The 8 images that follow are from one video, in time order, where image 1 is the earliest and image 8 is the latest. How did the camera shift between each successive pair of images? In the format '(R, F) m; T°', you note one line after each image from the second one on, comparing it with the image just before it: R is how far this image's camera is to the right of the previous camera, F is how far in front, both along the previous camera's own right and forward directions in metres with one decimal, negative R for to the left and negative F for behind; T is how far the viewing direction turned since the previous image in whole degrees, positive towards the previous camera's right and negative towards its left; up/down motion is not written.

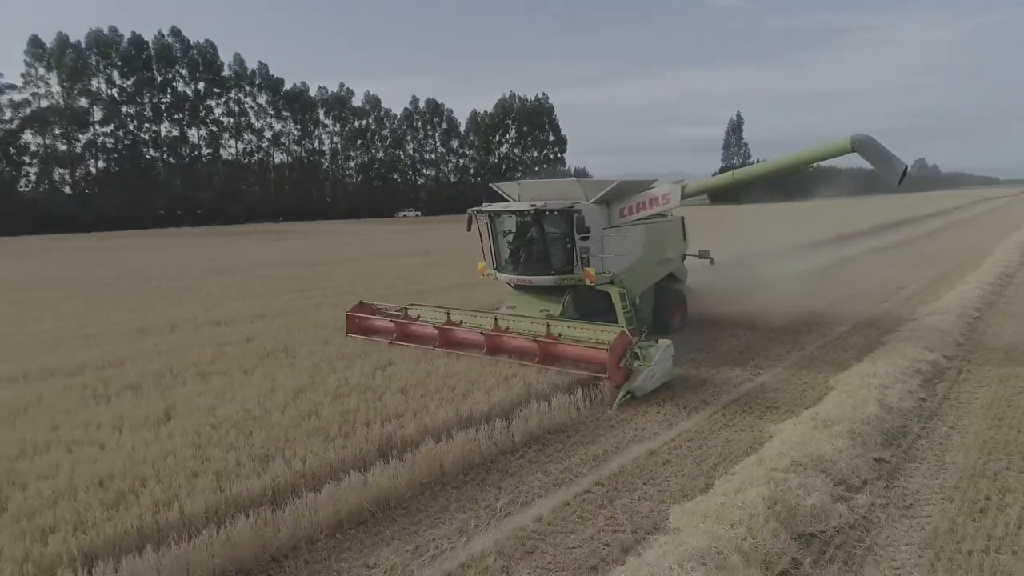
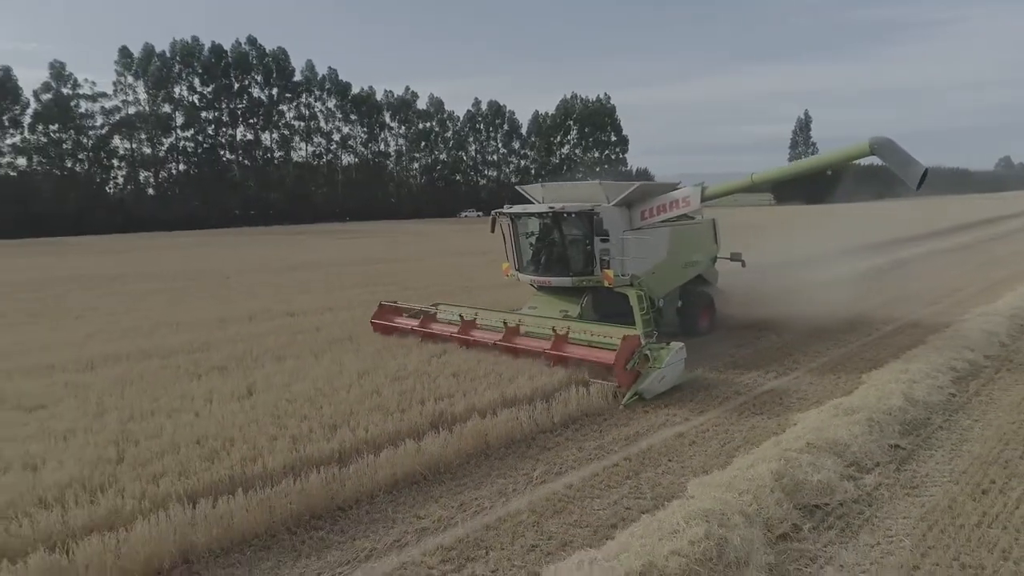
(+0.2, -0.6) m; -5°
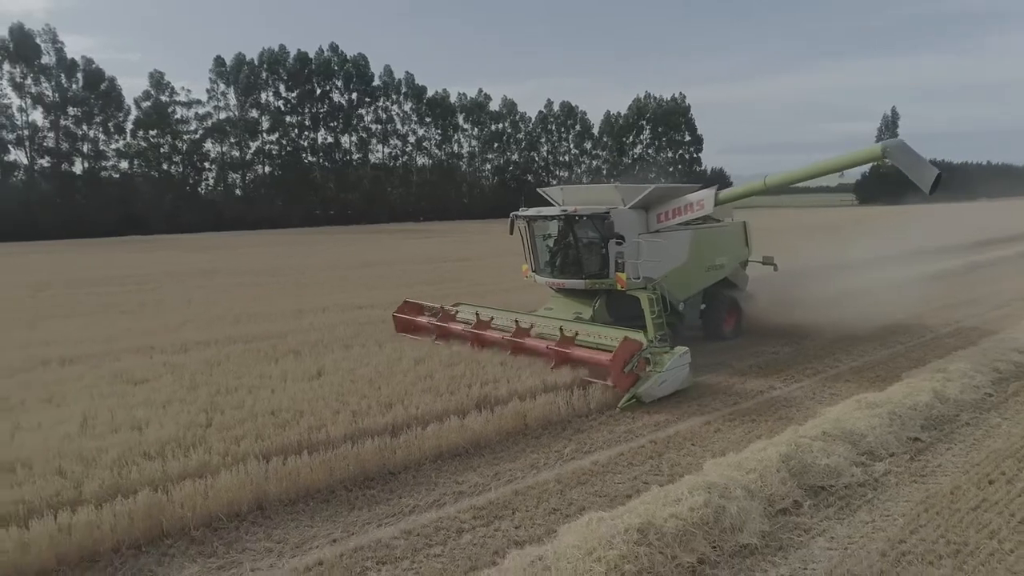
(+0.3, -0.6) m; -6°
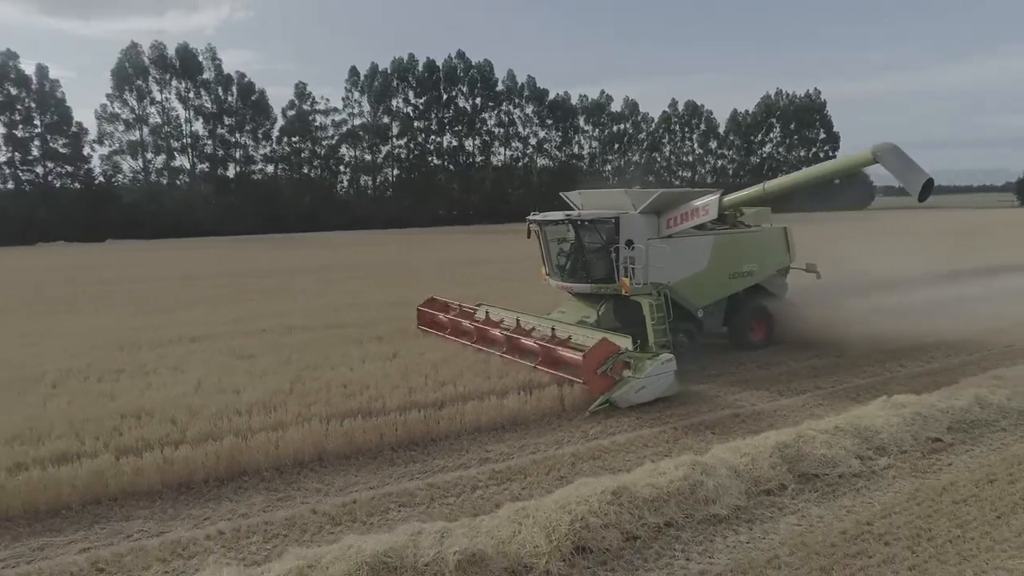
(+0.9, -0.7) m; -10°
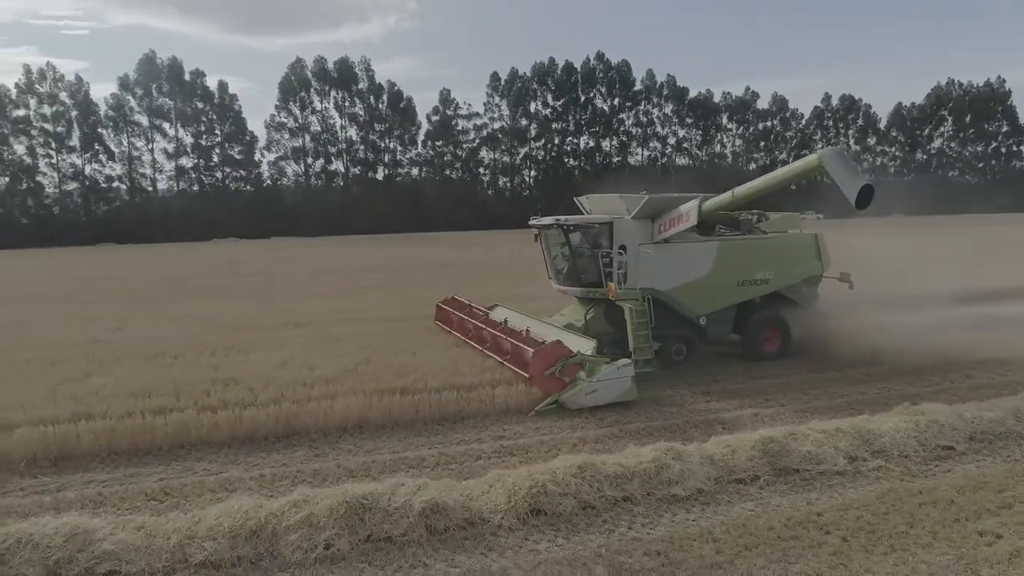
(+1.3, -0.6) m; -12°
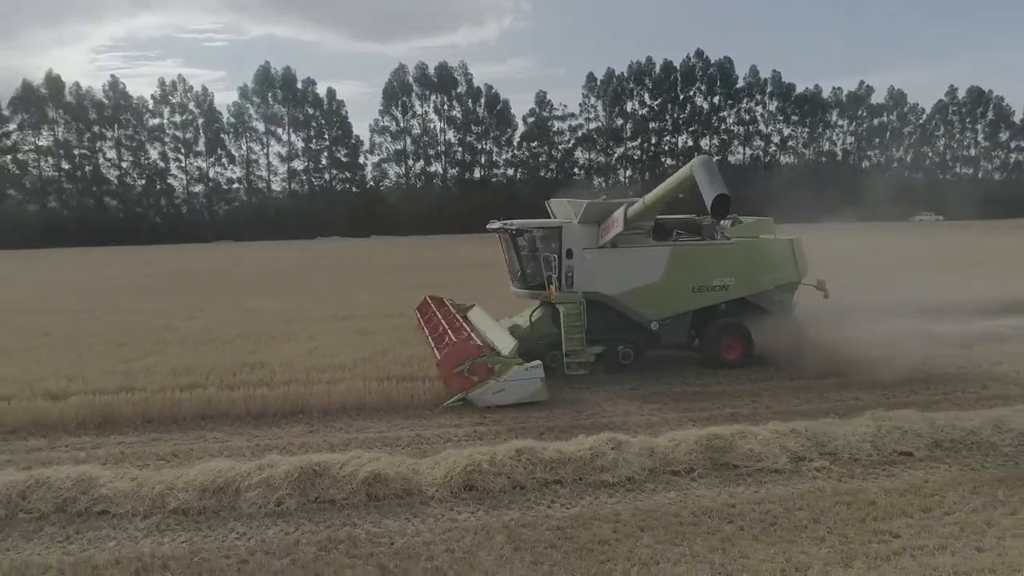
(+1.4, -0.5) m; -9°
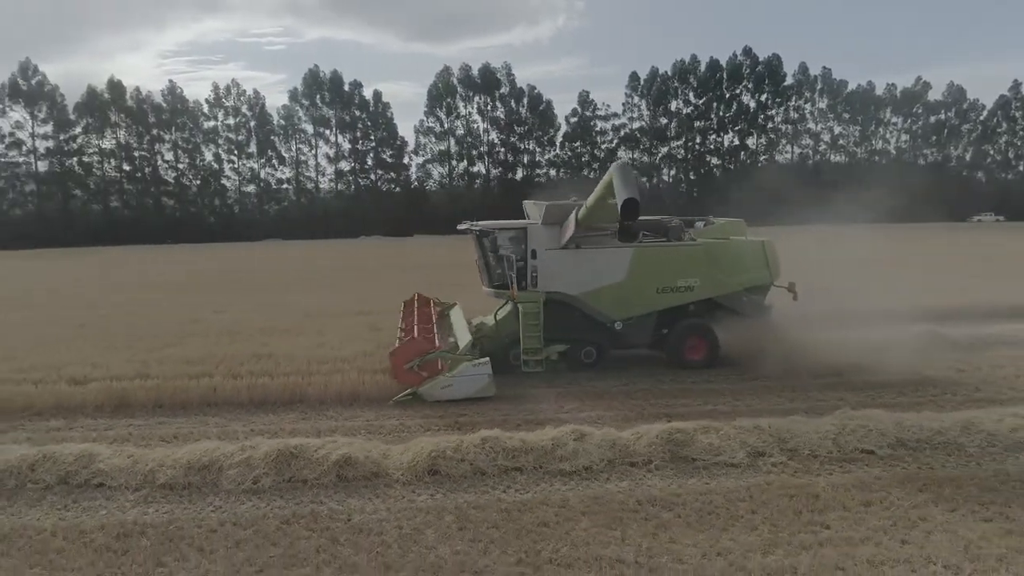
(+0.8, -0.3) m; -4°
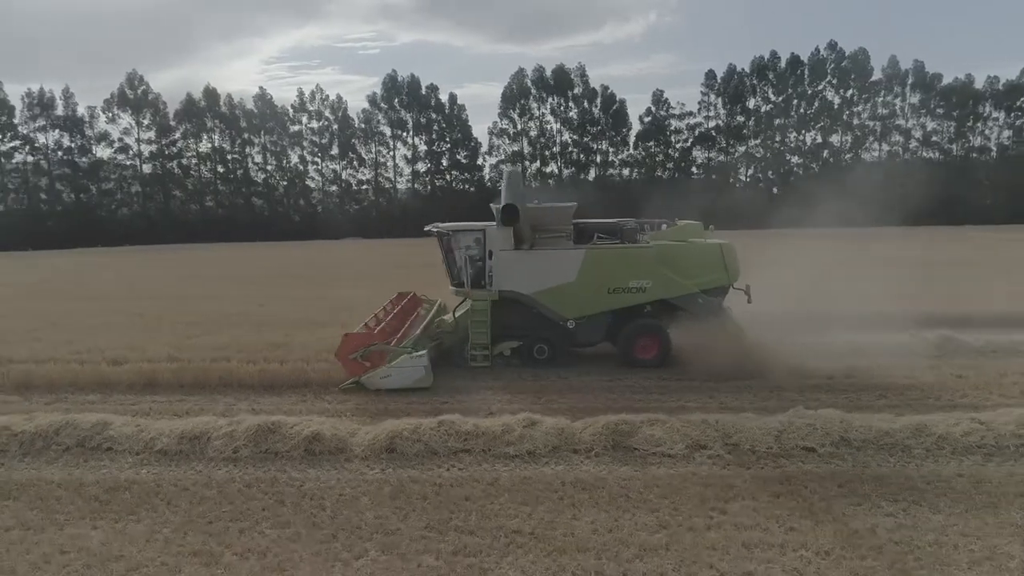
(+1.3, -0.5) m; -7°
